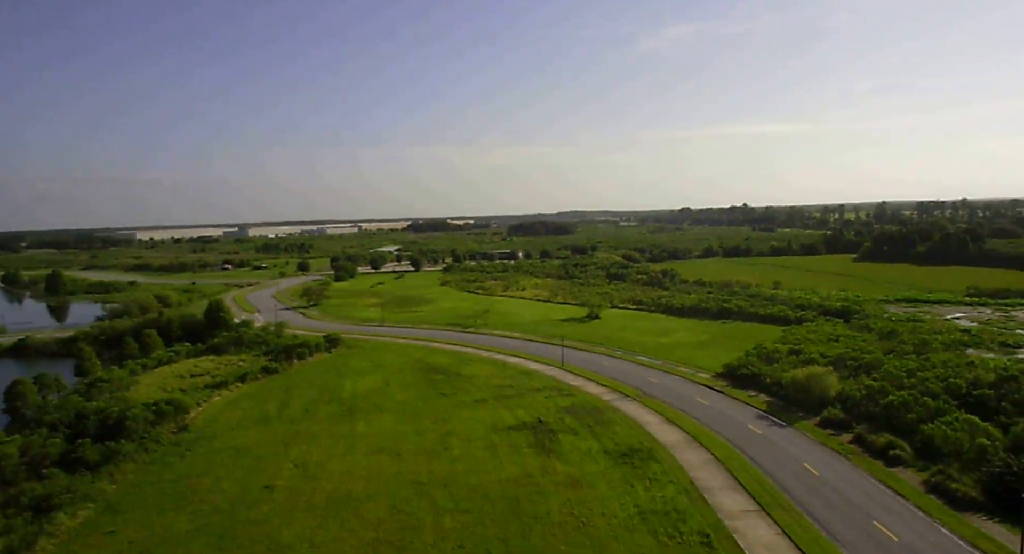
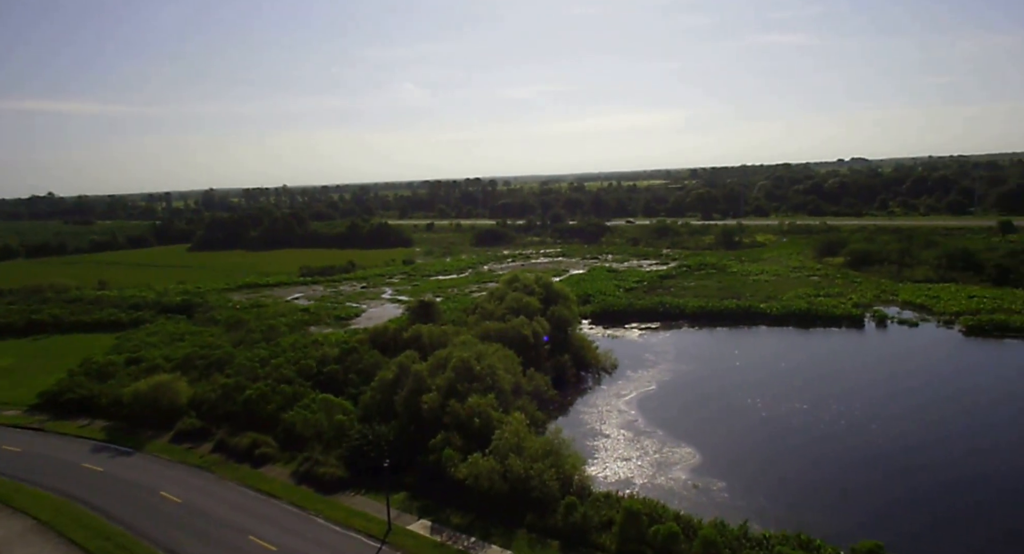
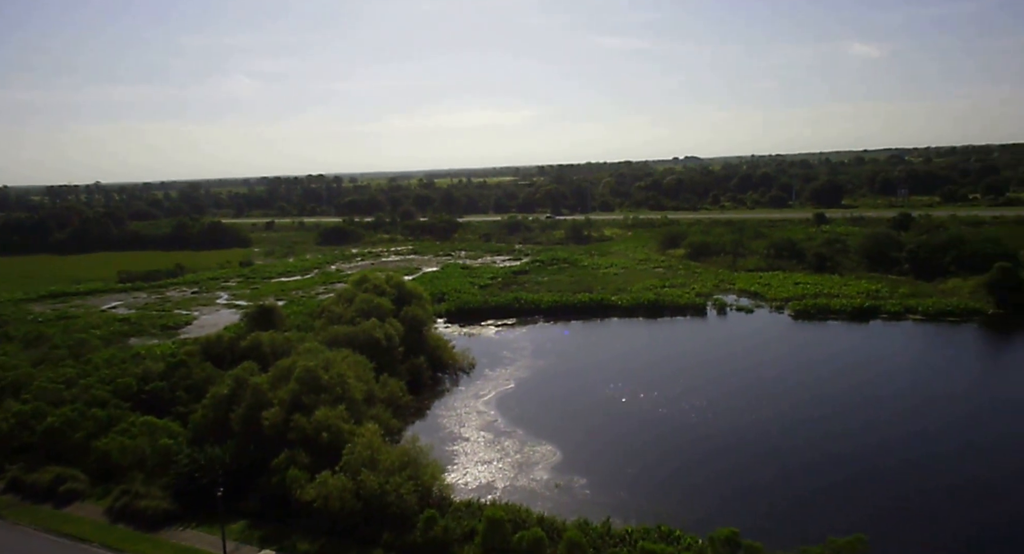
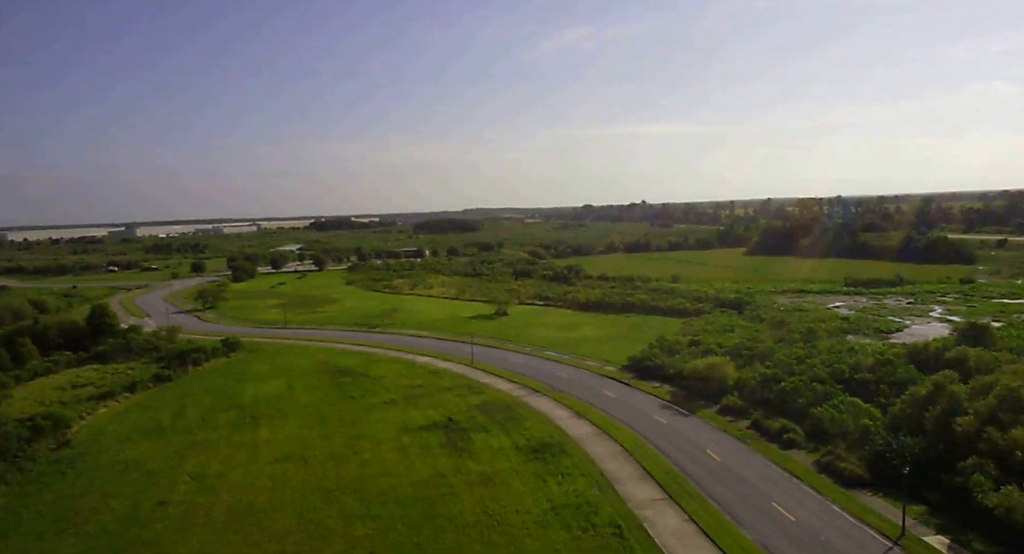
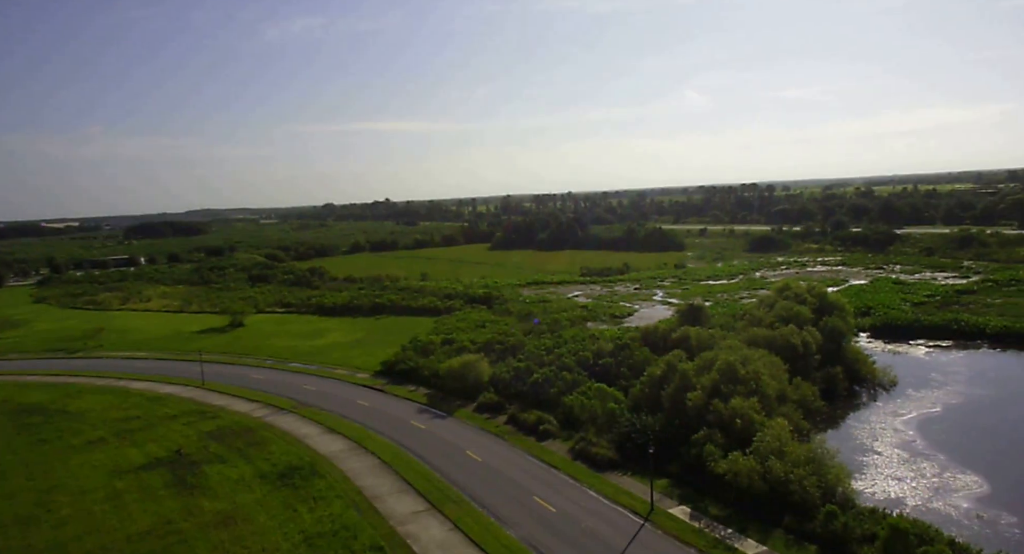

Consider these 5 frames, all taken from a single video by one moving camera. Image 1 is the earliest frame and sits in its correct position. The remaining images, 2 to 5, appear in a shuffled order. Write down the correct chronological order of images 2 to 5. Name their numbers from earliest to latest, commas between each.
4, 5, 2, 3
